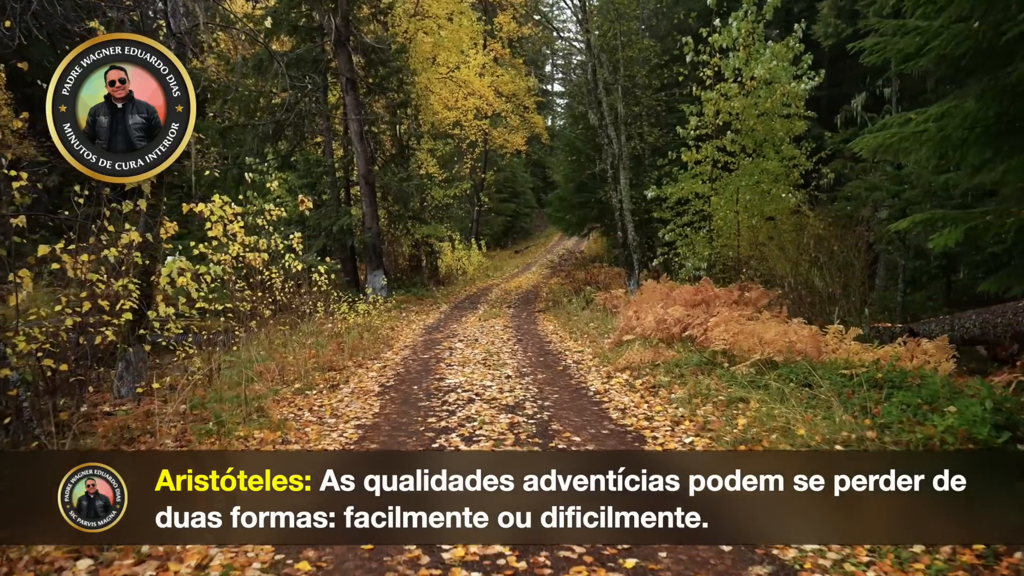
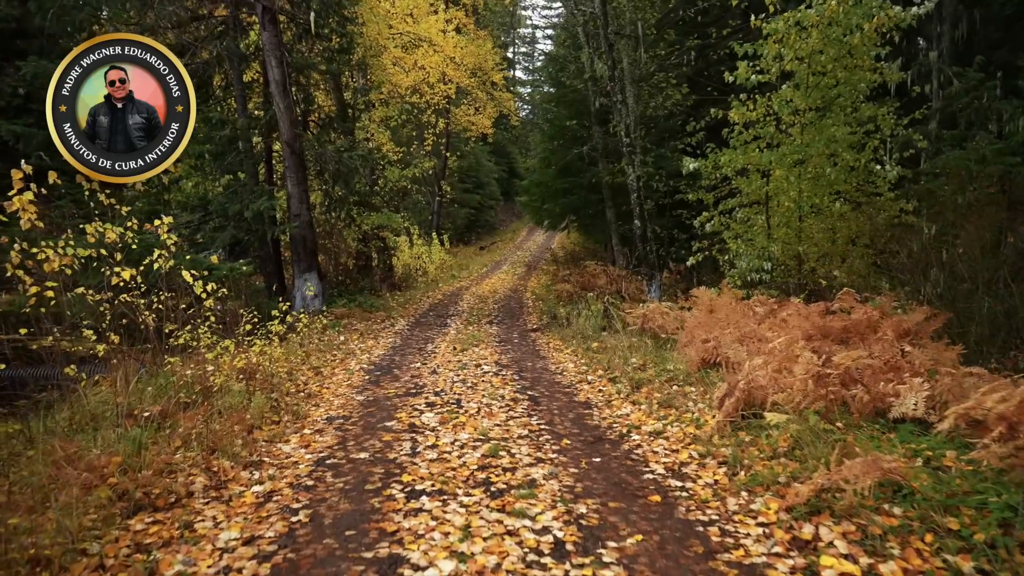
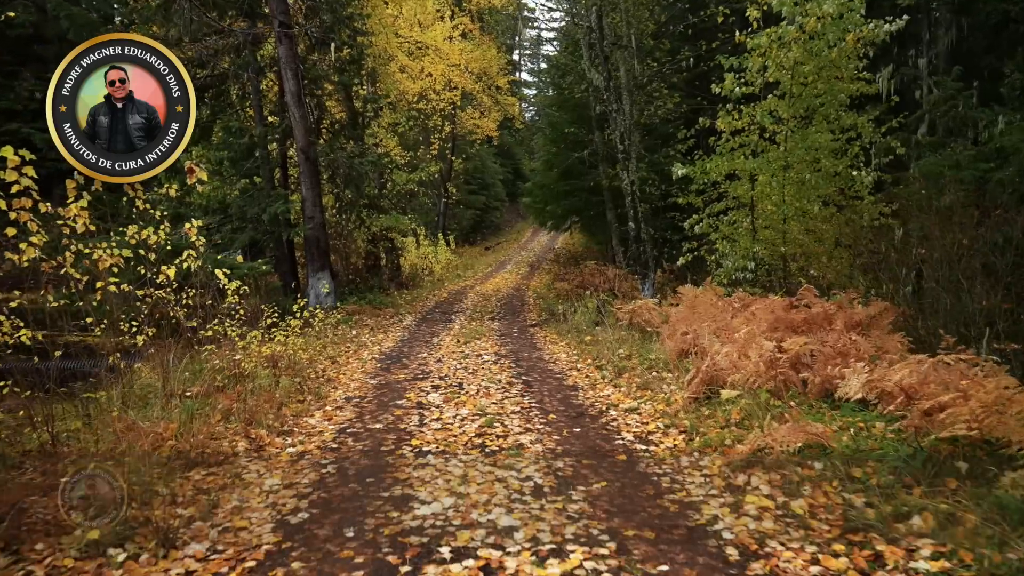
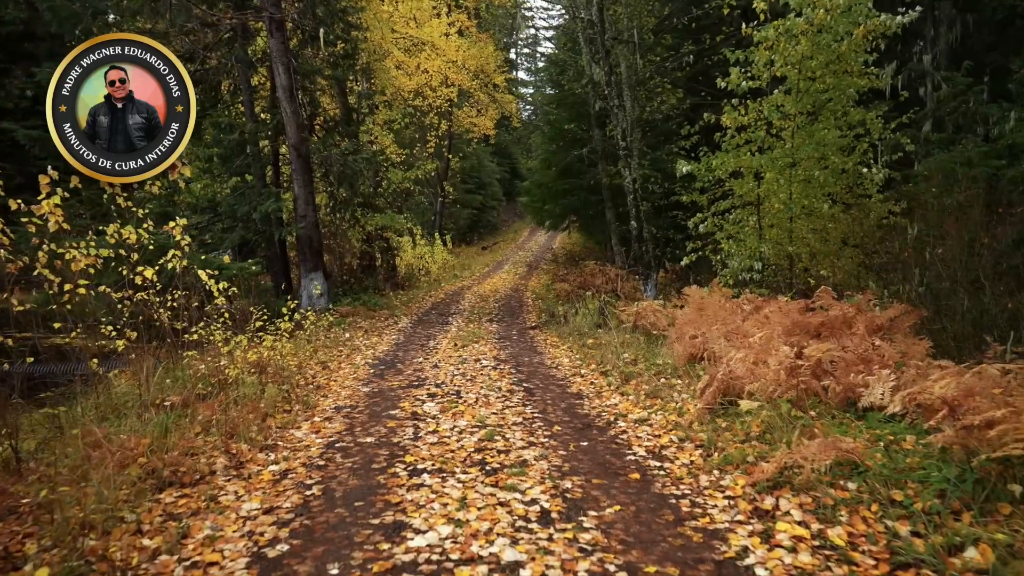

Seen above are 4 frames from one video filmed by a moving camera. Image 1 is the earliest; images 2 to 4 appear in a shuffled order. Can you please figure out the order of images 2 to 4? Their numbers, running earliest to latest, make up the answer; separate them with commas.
3, 4, 2
